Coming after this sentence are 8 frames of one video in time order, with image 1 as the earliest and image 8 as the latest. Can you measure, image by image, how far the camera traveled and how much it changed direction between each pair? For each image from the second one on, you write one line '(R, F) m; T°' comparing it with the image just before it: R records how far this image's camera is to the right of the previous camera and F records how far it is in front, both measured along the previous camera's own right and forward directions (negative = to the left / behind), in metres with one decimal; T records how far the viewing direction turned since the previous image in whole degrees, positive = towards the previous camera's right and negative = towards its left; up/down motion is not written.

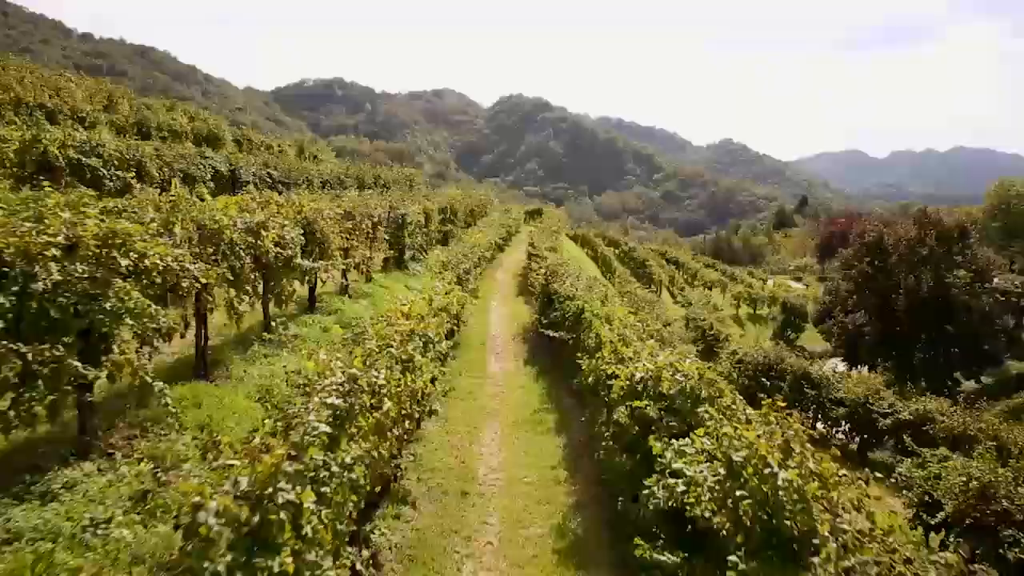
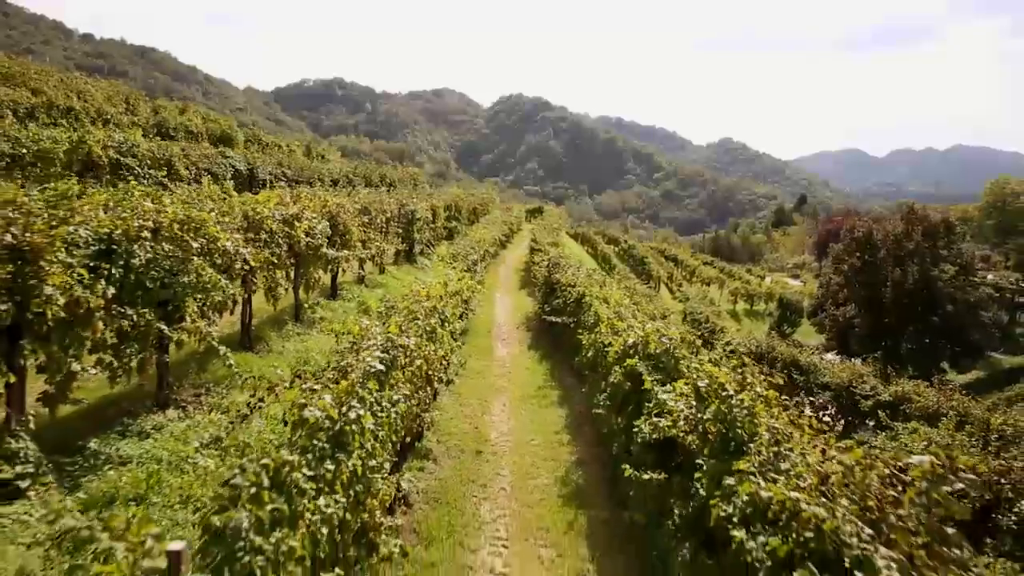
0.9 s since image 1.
(-0.1, -1.4) m; 0°
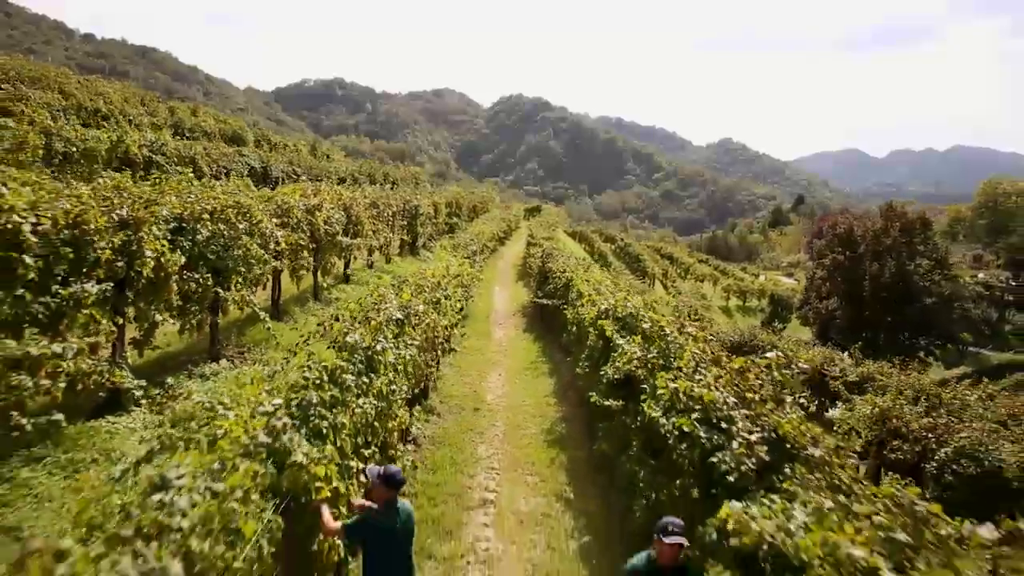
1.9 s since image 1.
(+0.1, -1.8) m; 0°
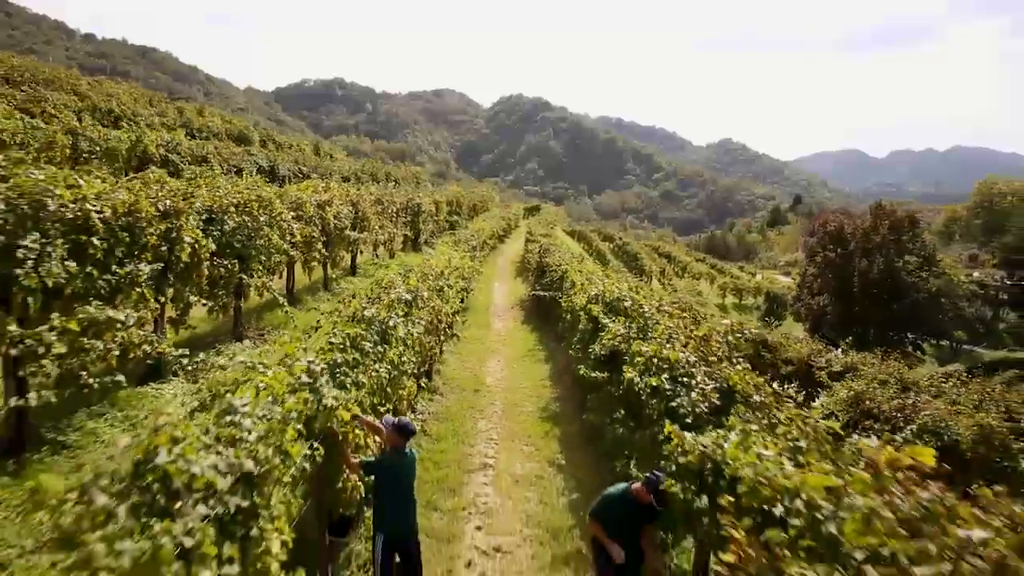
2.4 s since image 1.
(0.0, -1.0) m; 0°
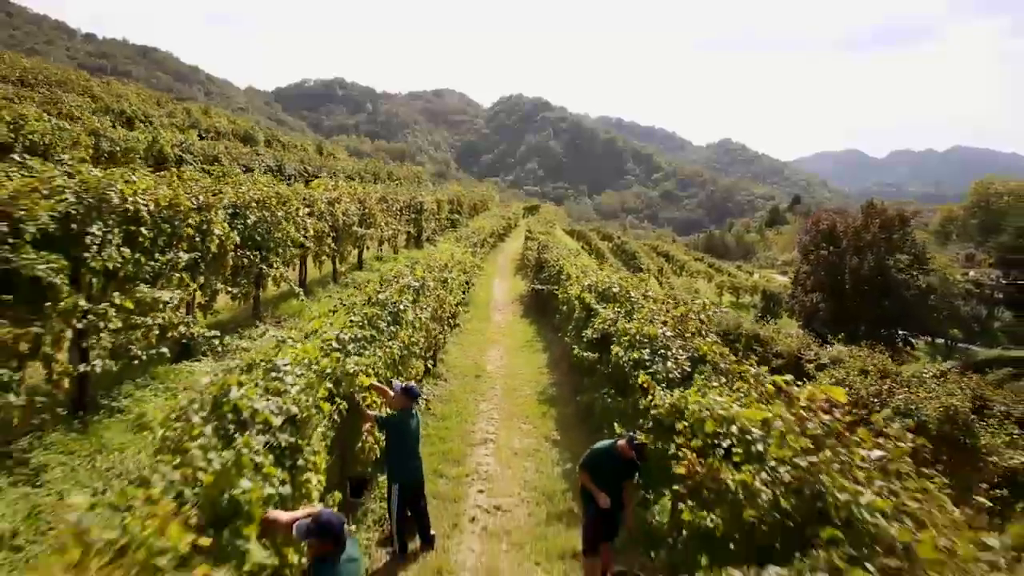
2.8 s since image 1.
(0.0, -0.9) m; 0°
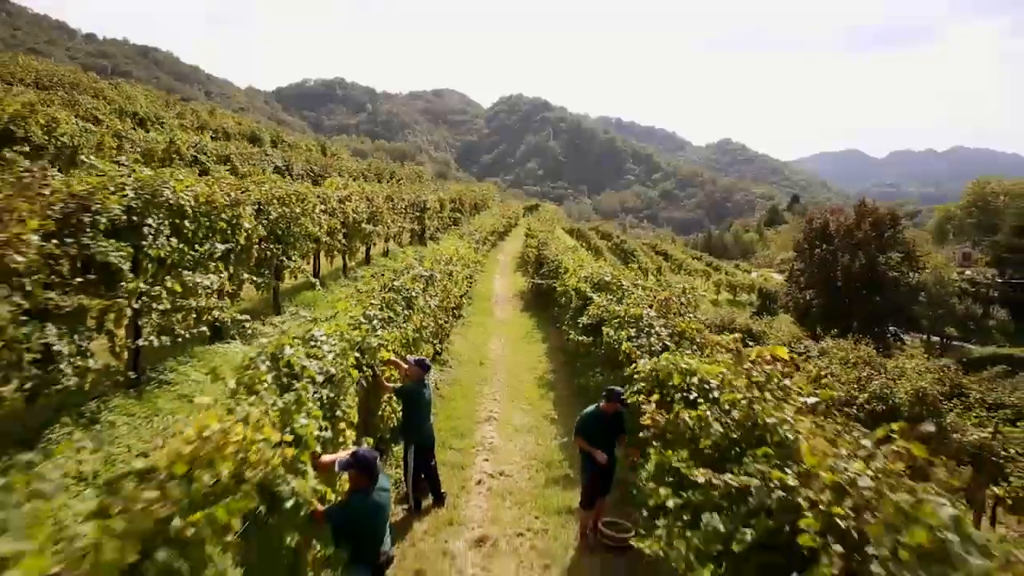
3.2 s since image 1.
(0.0, -1.0) m; 0°
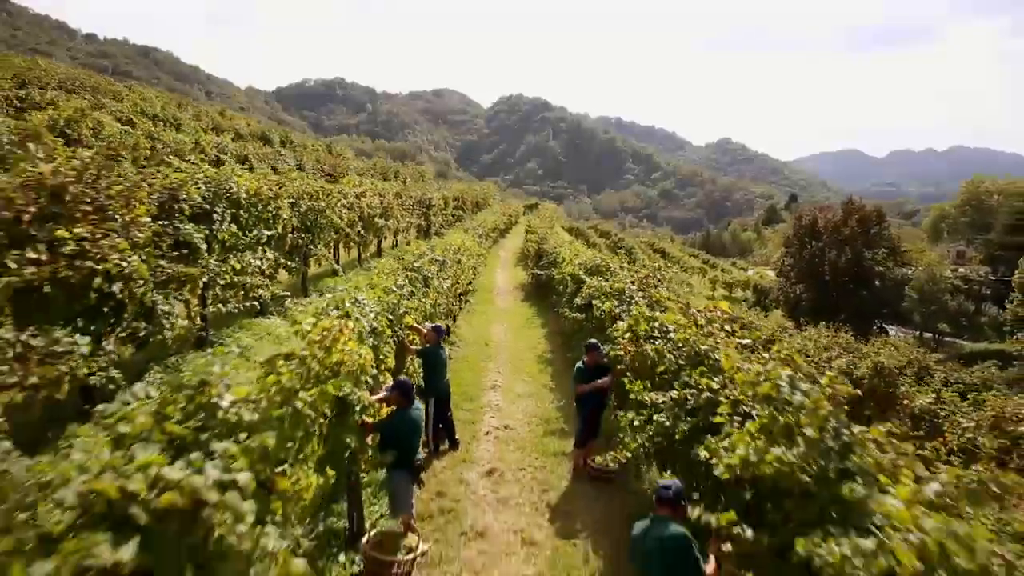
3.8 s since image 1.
(0.0, -1.6) m; 0°
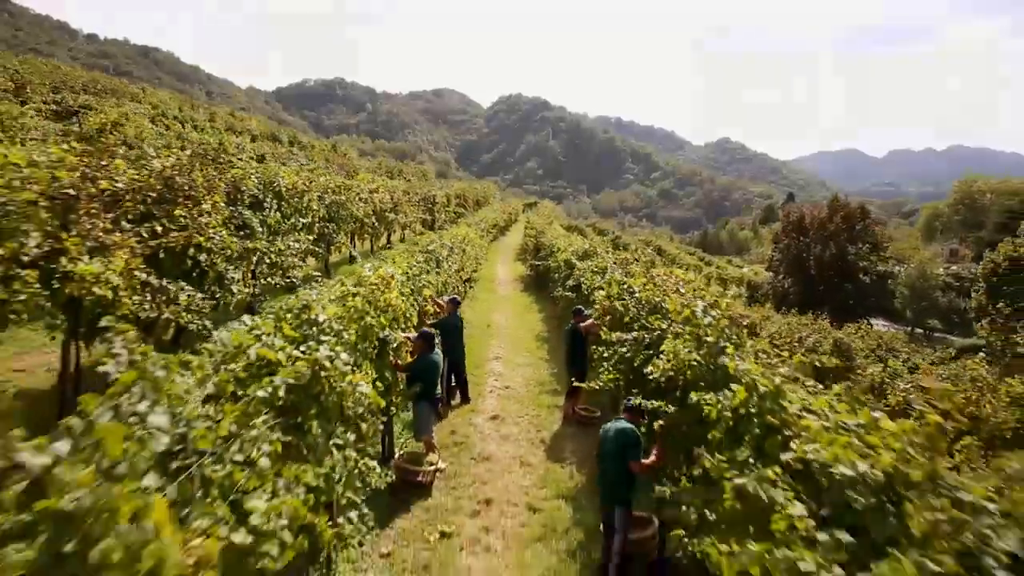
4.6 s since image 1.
(0.0, -1.9) m; 0°
